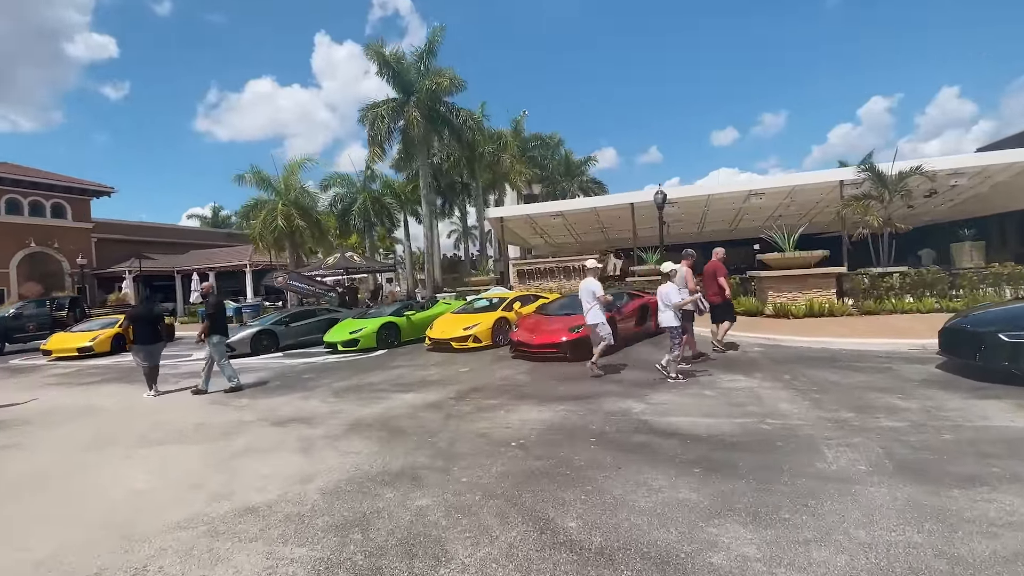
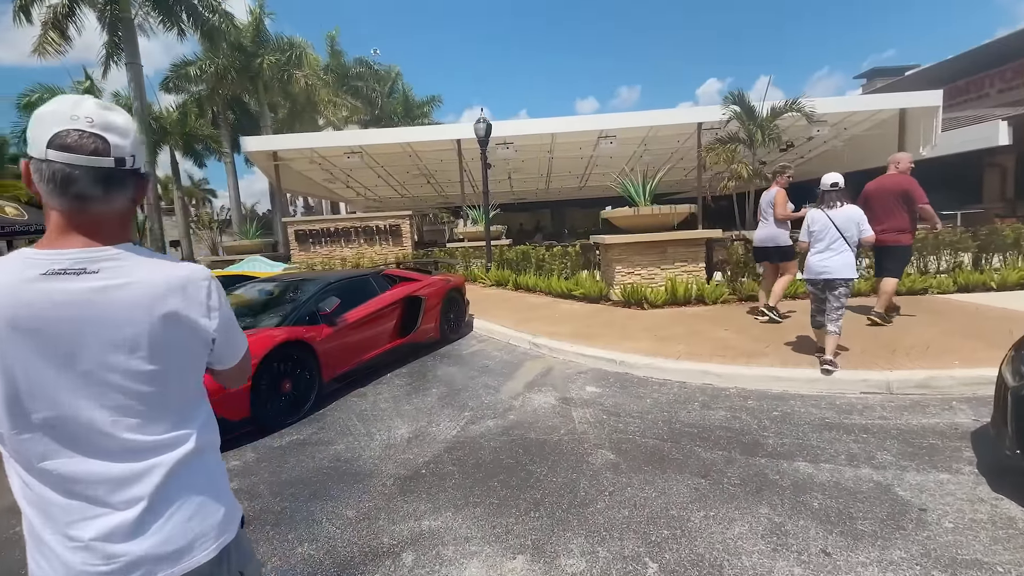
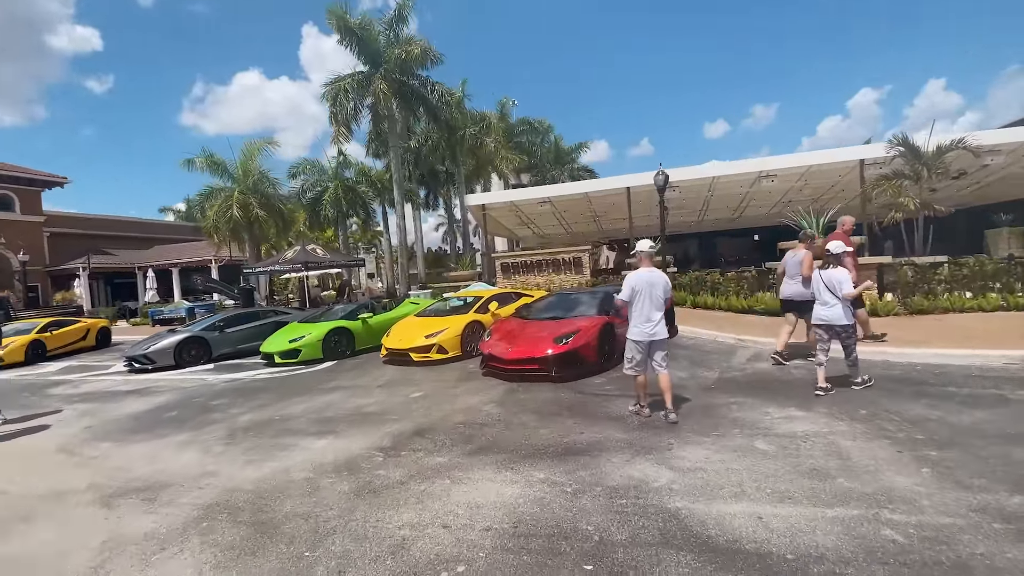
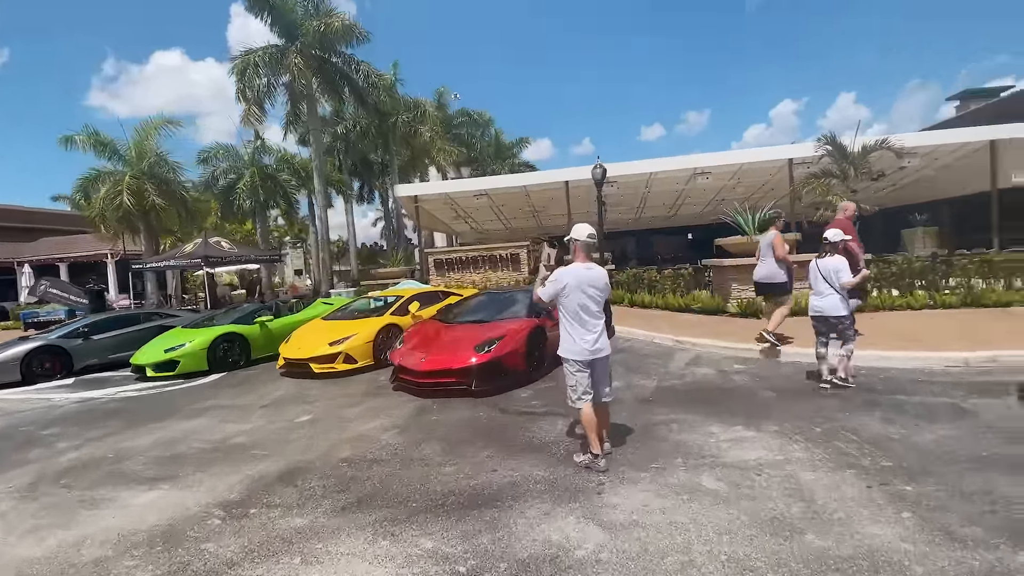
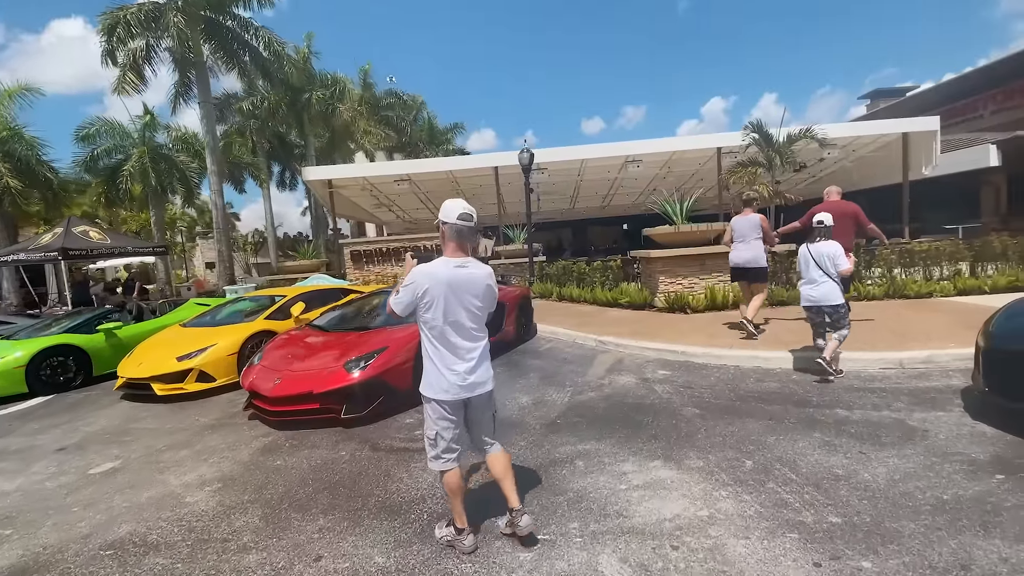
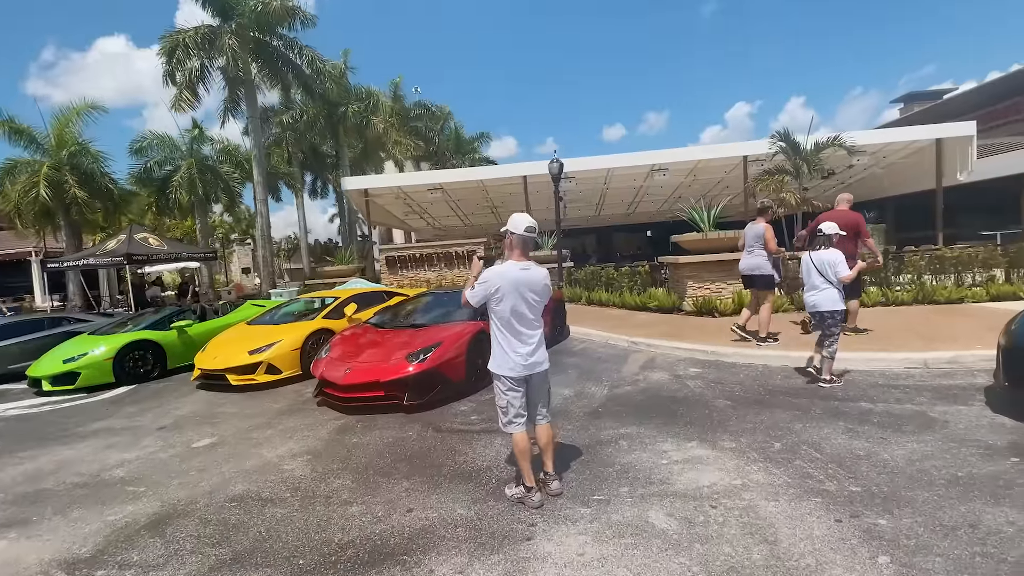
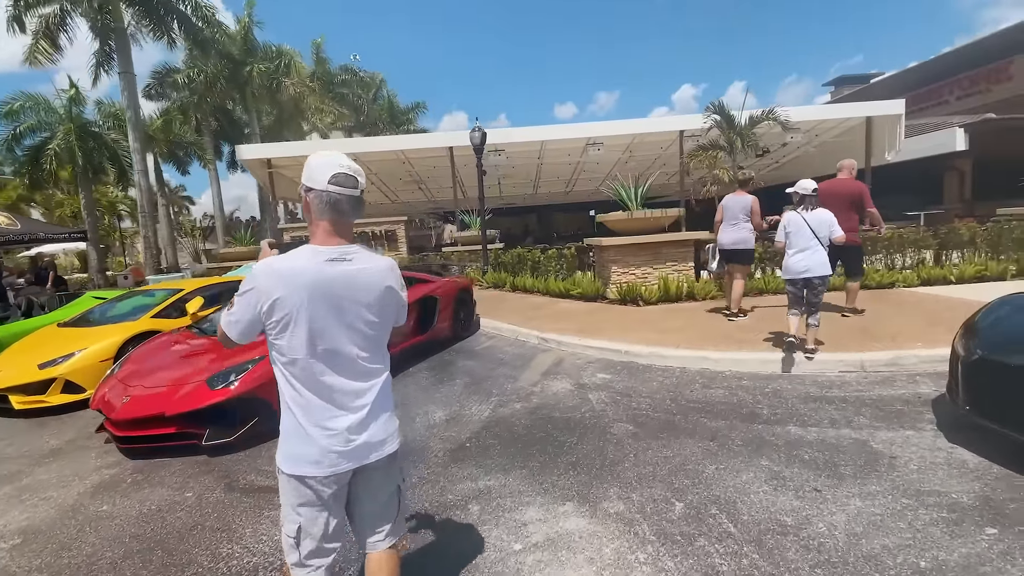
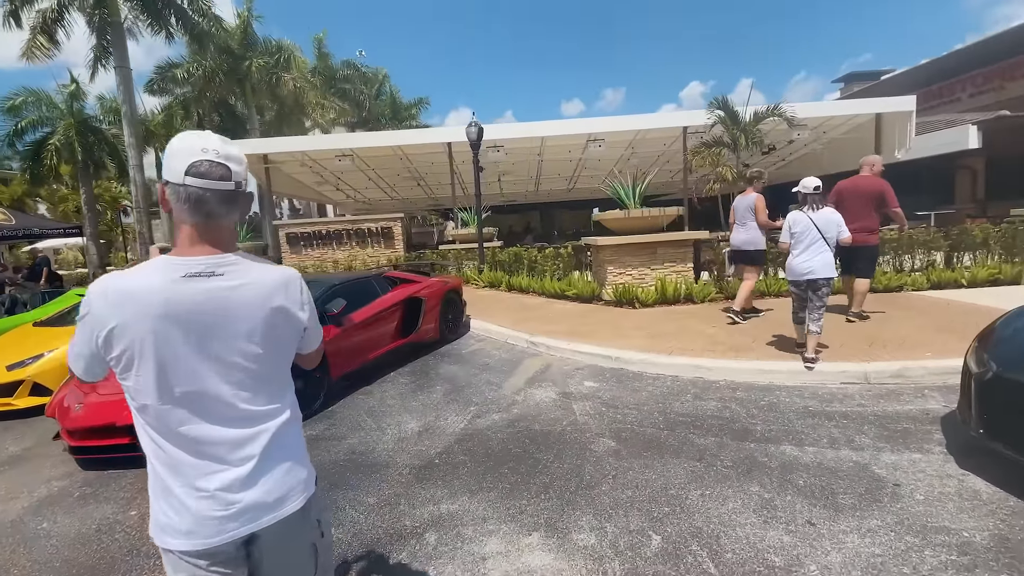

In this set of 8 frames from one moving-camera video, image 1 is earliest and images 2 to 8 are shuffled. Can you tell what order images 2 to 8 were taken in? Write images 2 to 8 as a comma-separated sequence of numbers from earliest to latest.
3, 4, 6, 5, 7, 8, 2
